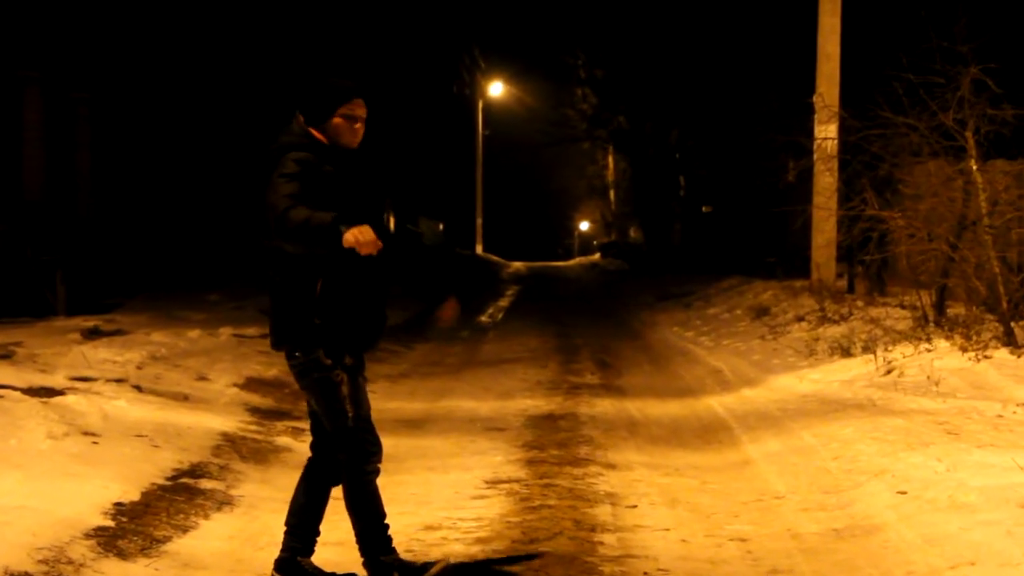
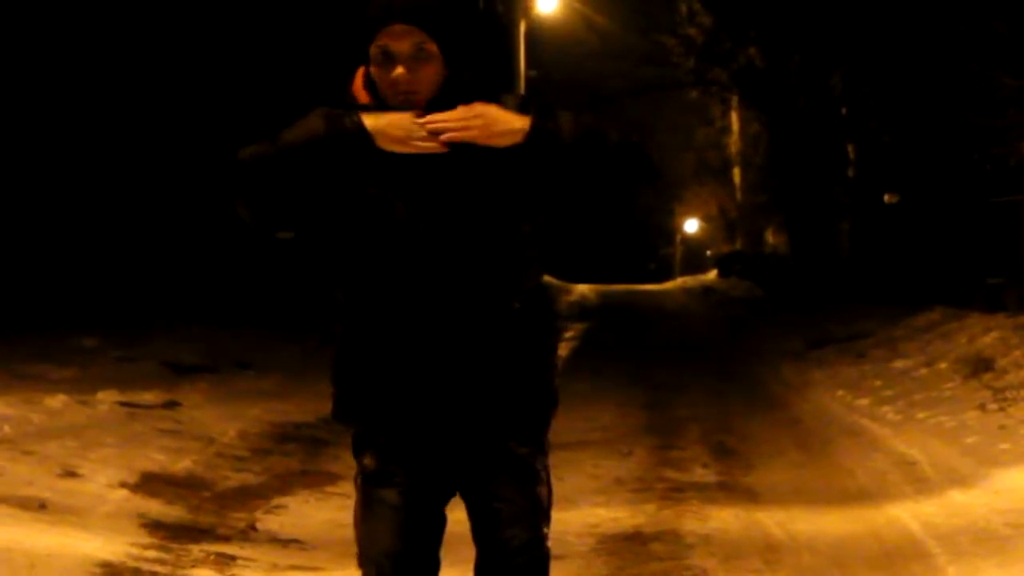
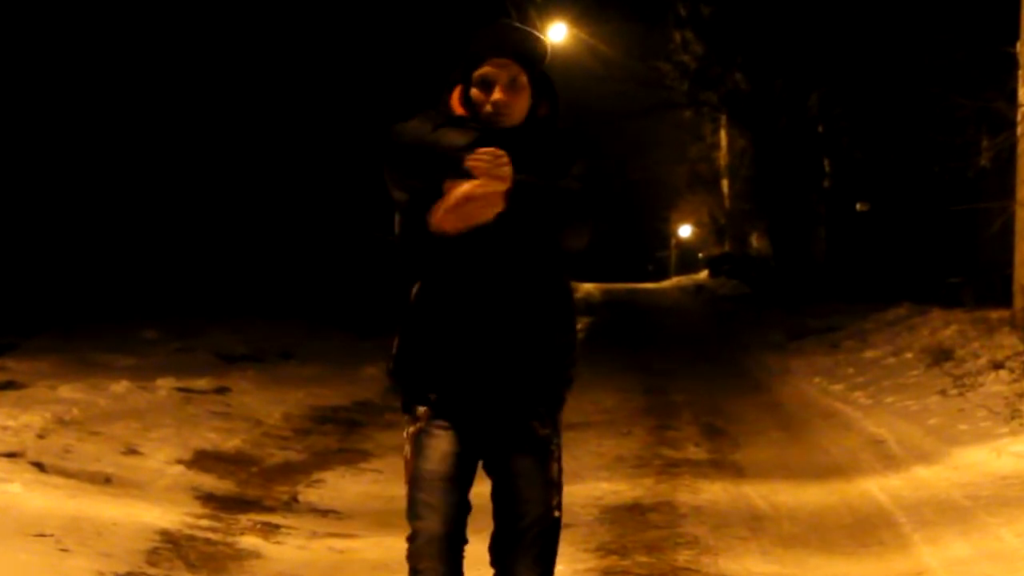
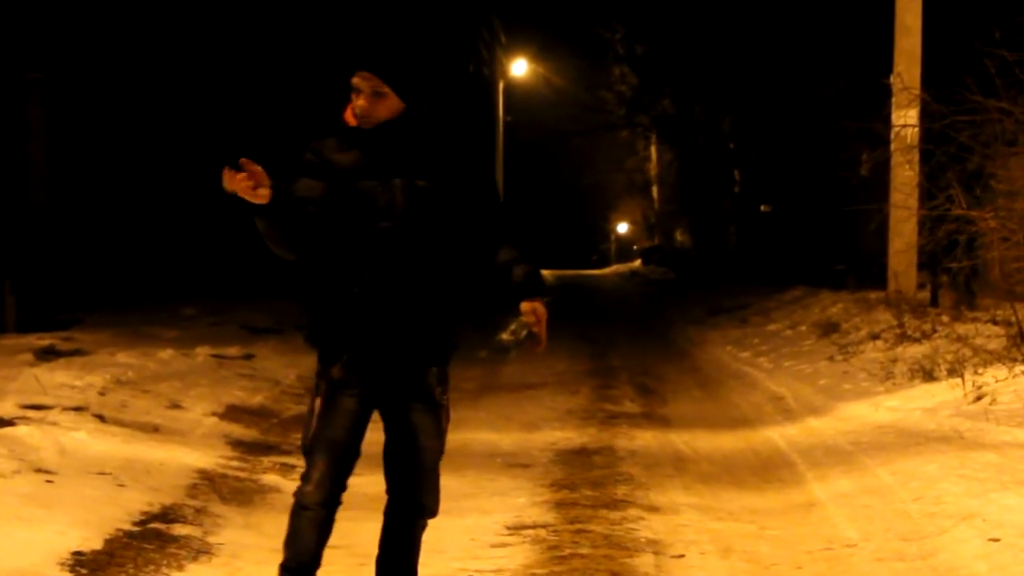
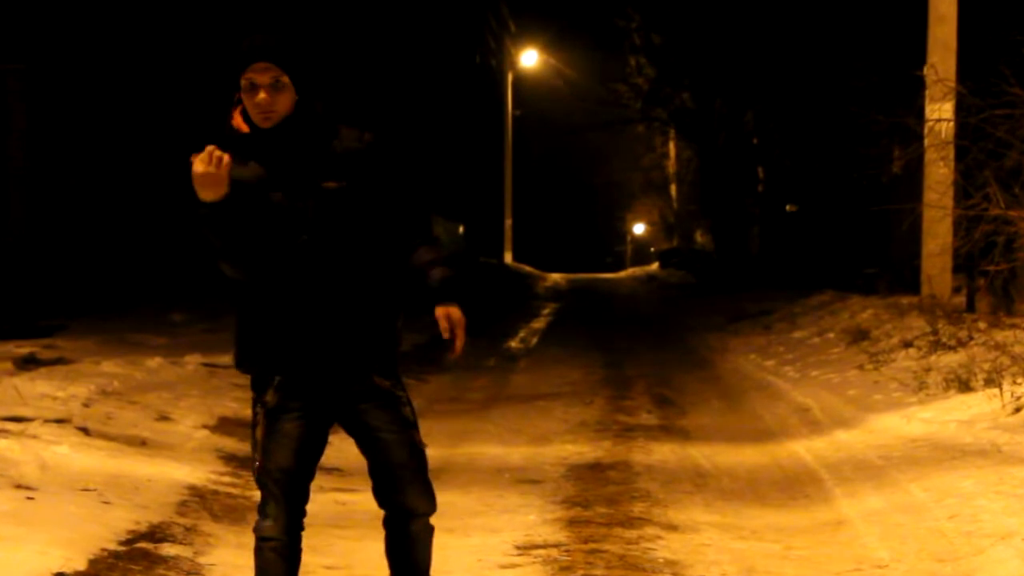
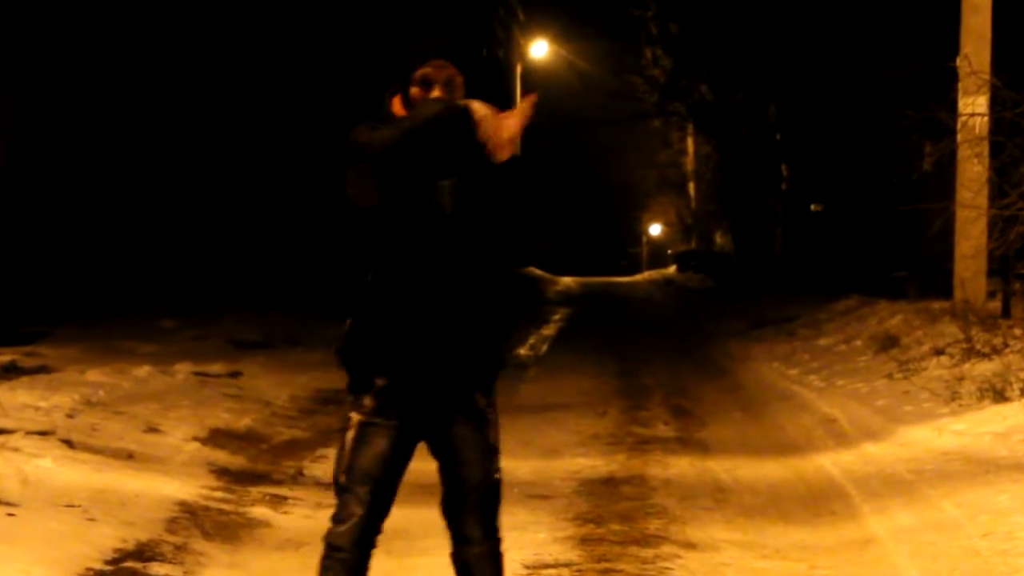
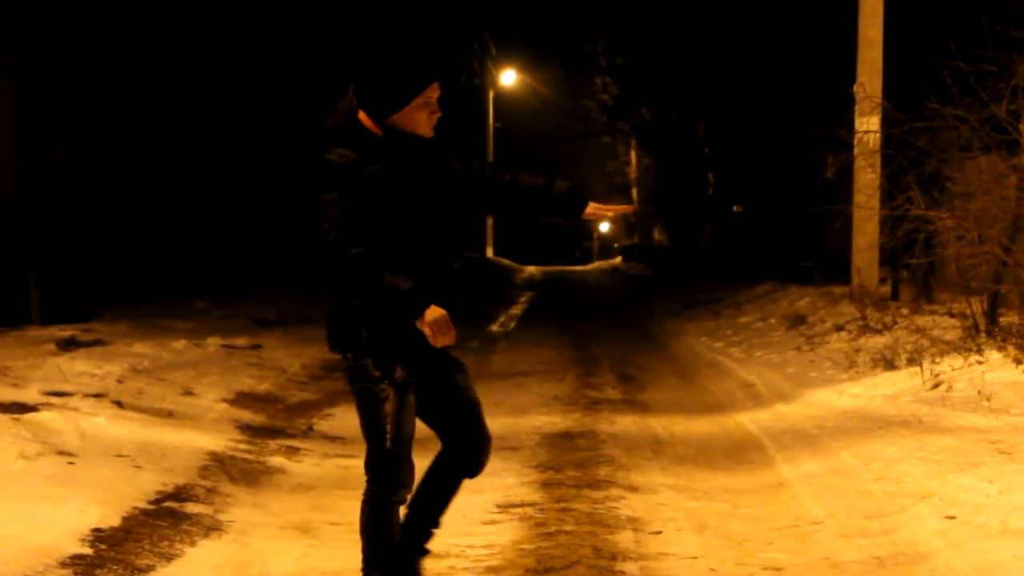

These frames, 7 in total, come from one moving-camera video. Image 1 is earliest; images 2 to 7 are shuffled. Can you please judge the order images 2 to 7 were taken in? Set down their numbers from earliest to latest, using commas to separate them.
7, 4, 5, 6, 3, 2
